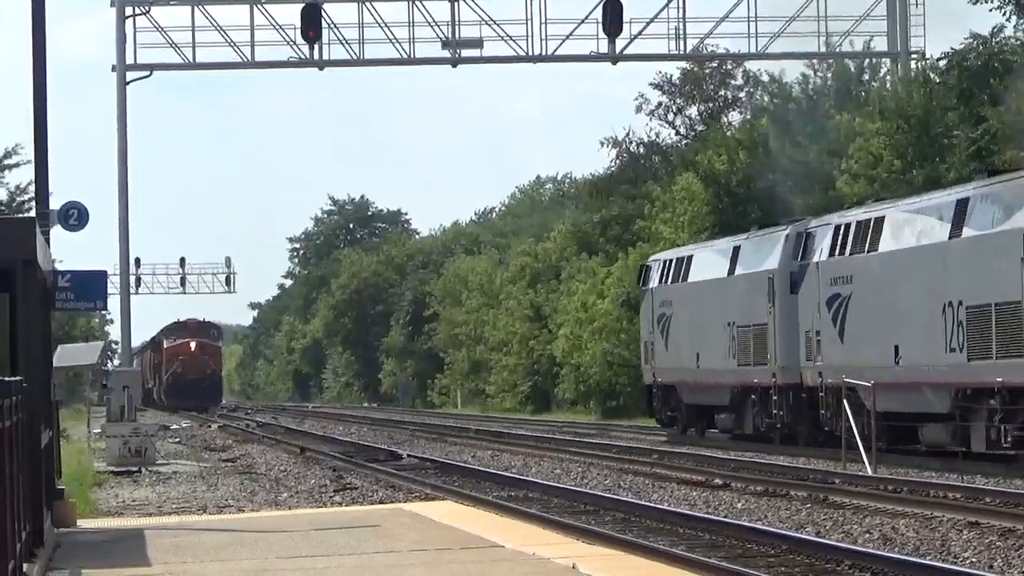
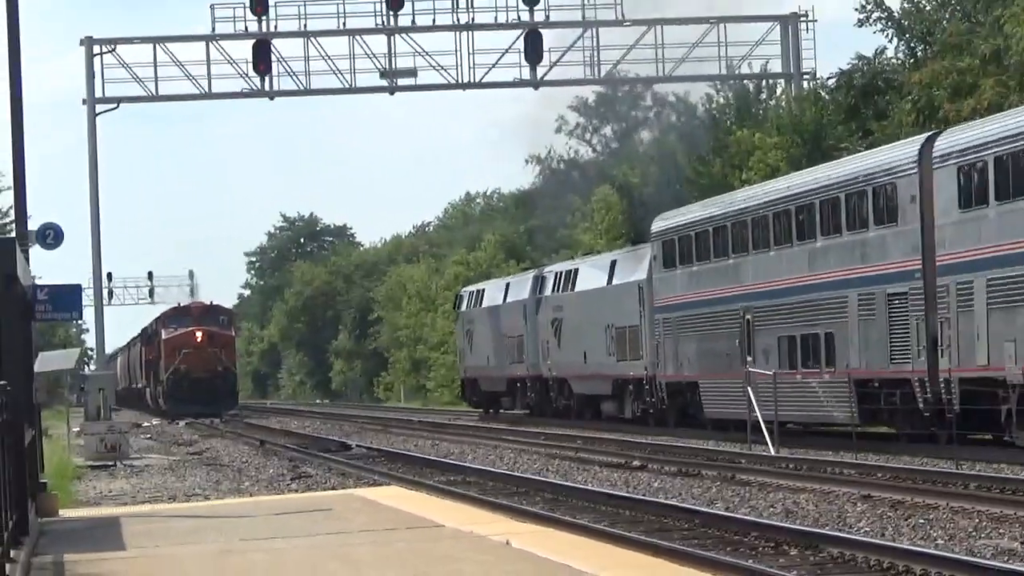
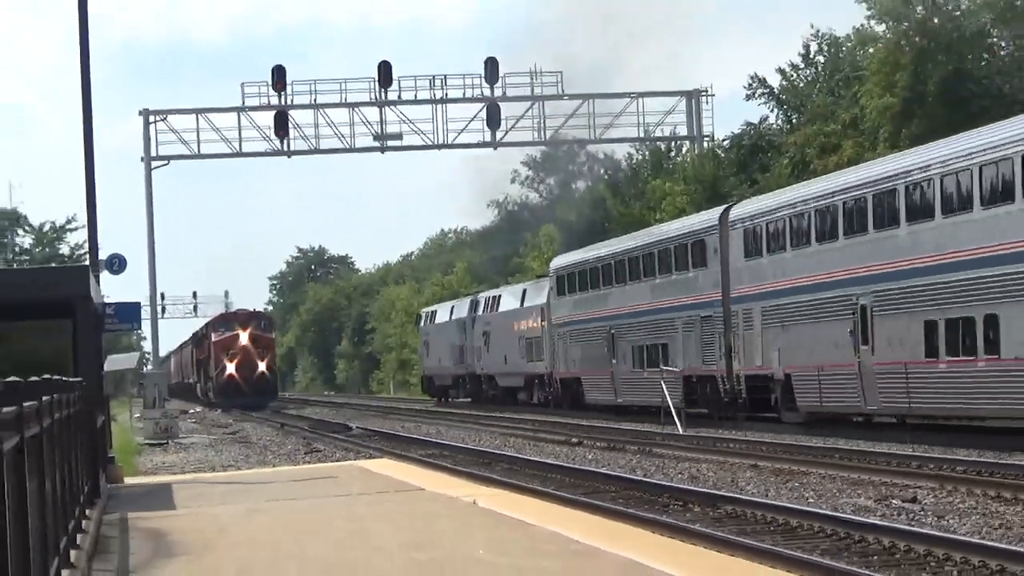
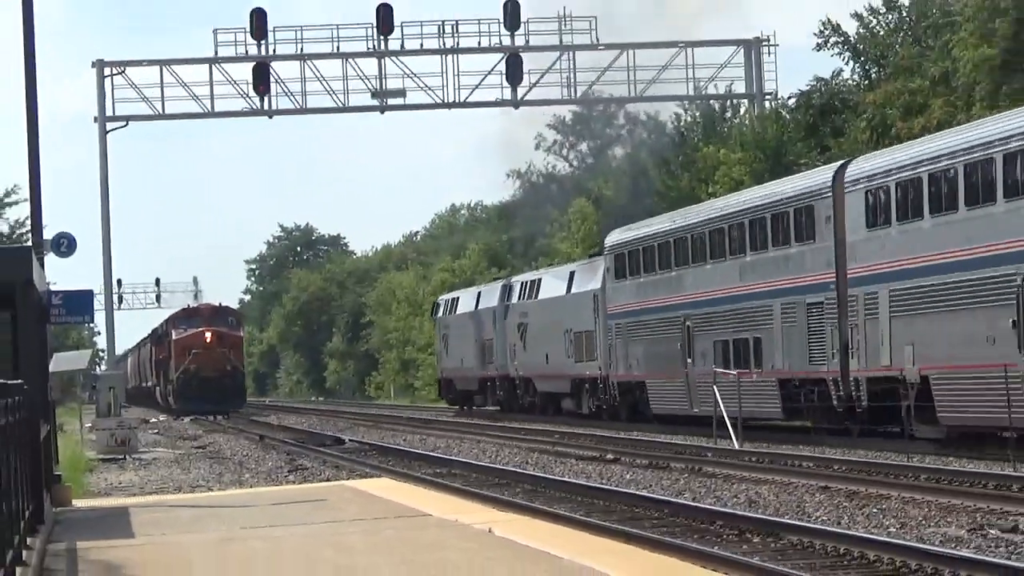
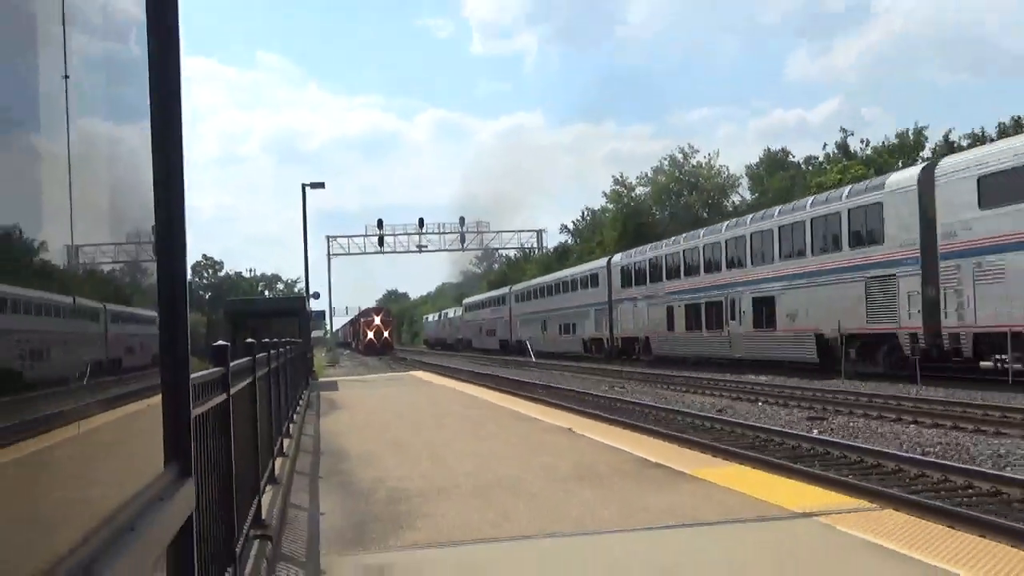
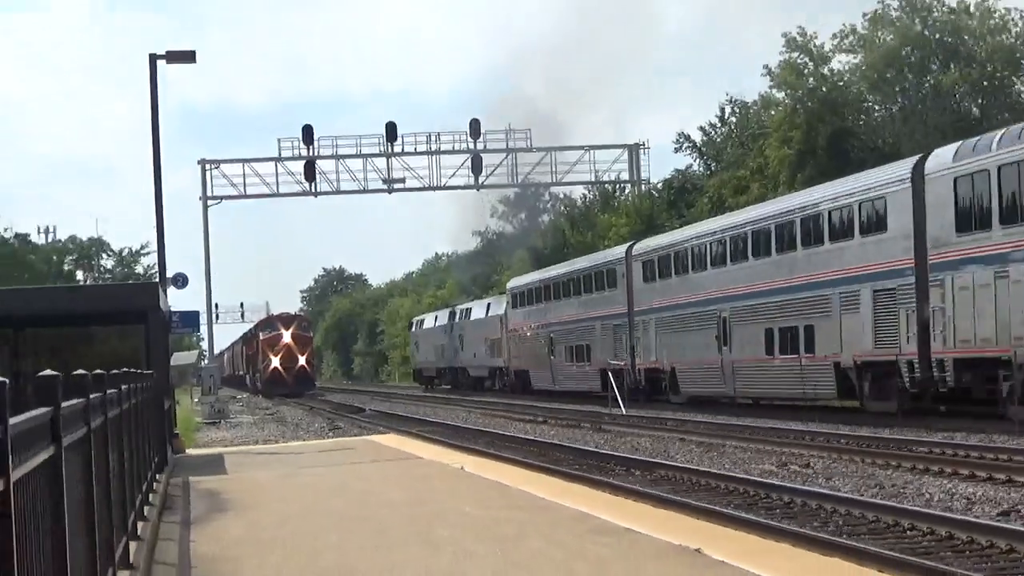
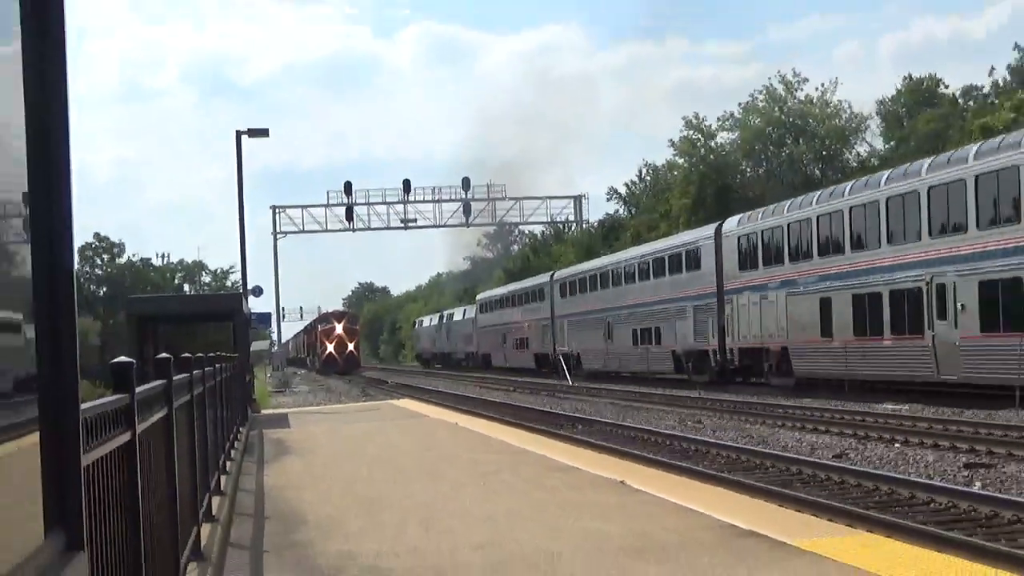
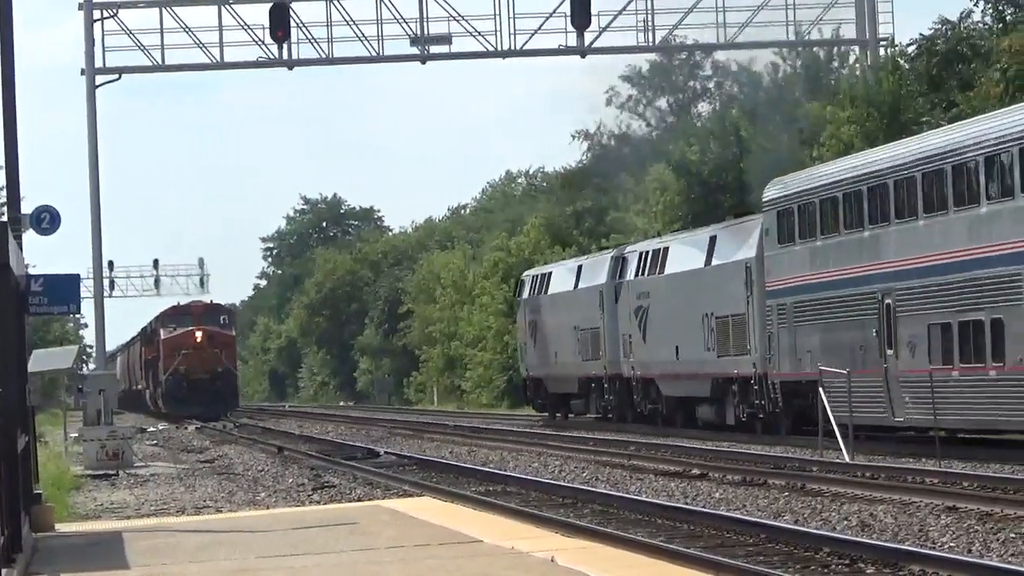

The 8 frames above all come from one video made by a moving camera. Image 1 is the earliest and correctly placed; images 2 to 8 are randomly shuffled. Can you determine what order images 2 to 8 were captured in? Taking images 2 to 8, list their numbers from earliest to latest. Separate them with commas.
8, 2, 4, 3, 6, 7, 5
